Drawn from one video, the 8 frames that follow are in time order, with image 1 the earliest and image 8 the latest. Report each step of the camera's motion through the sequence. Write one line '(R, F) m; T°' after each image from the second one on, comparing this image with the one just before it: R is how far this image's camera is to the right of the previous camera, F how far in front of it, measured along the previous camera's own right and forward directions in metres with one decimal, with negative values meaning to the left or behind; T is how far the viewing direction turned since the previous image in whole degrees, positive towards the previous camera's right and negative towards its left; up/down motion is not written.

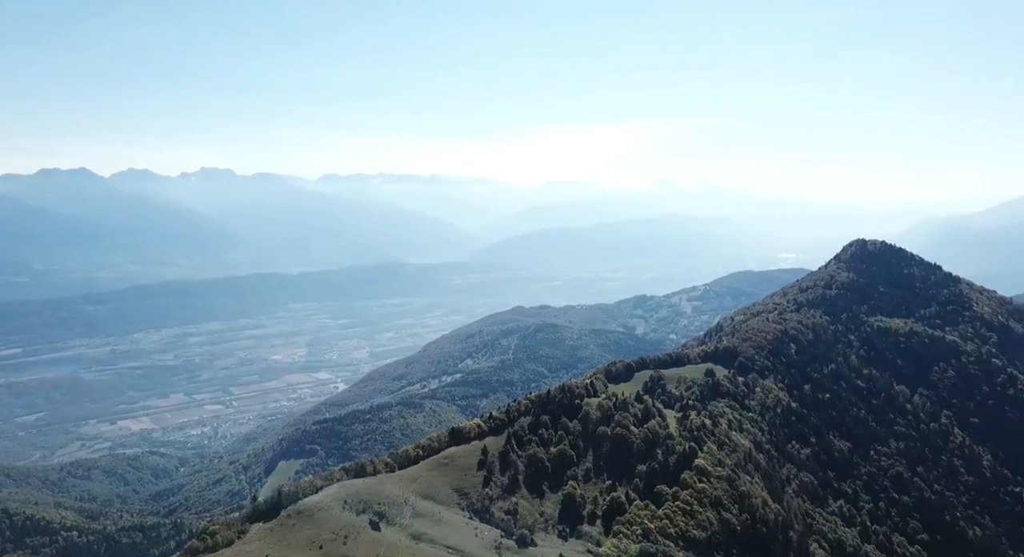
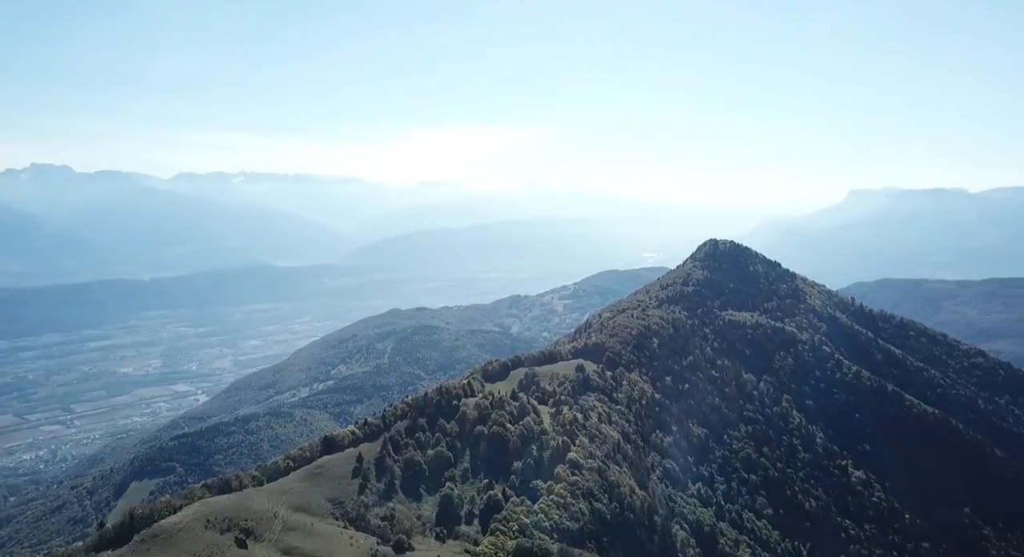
(-0.2, +1.3) m; +10°
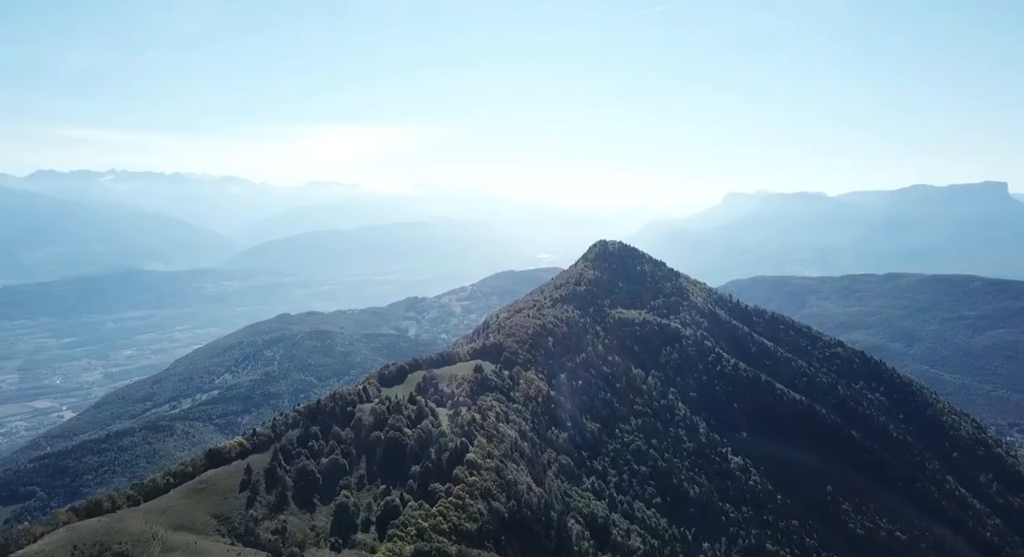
(-0.1, +1.3) m; +8°
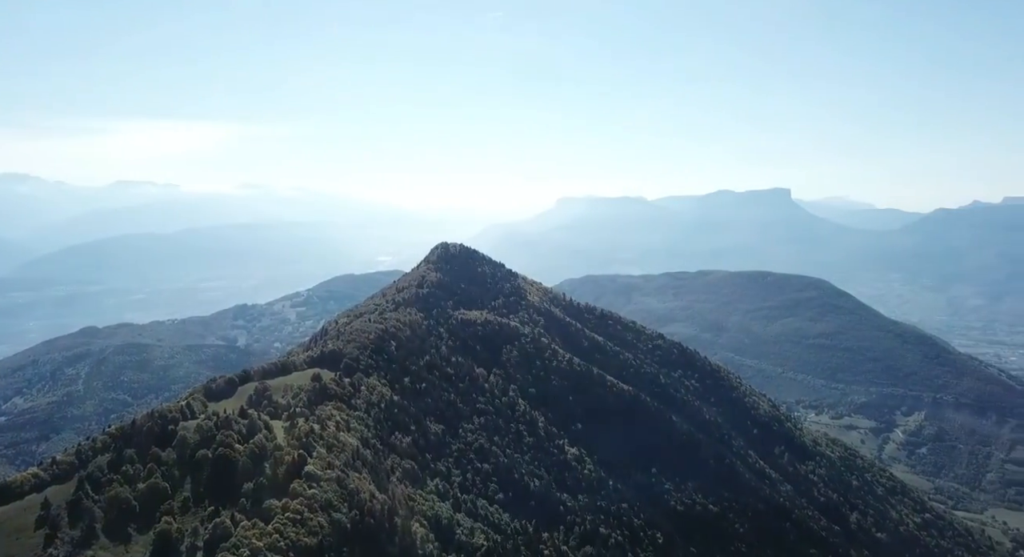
(+0.3, +2.1) m; +12°
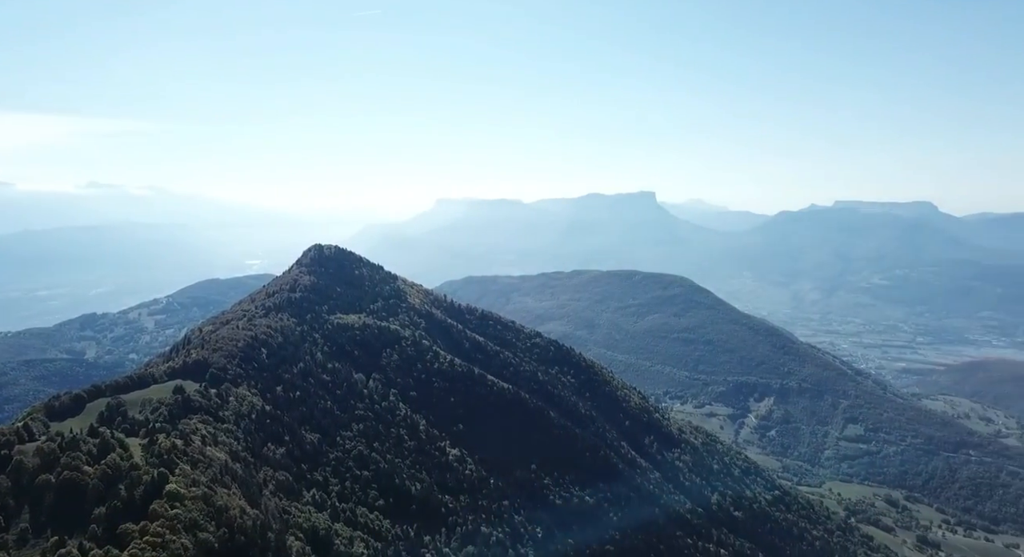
(0.0, +0.4) m; +9°
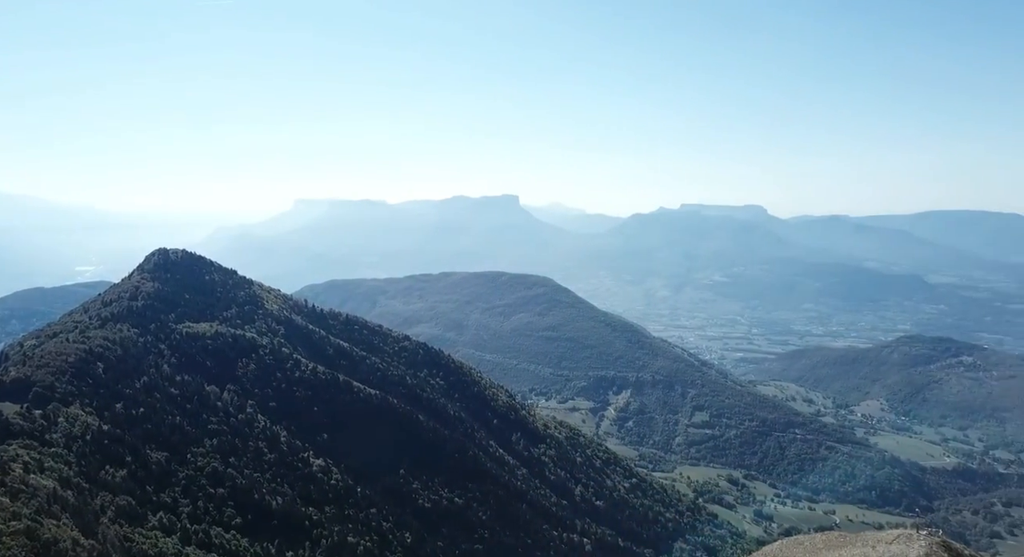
(+0.5, -0.3) m; +10°
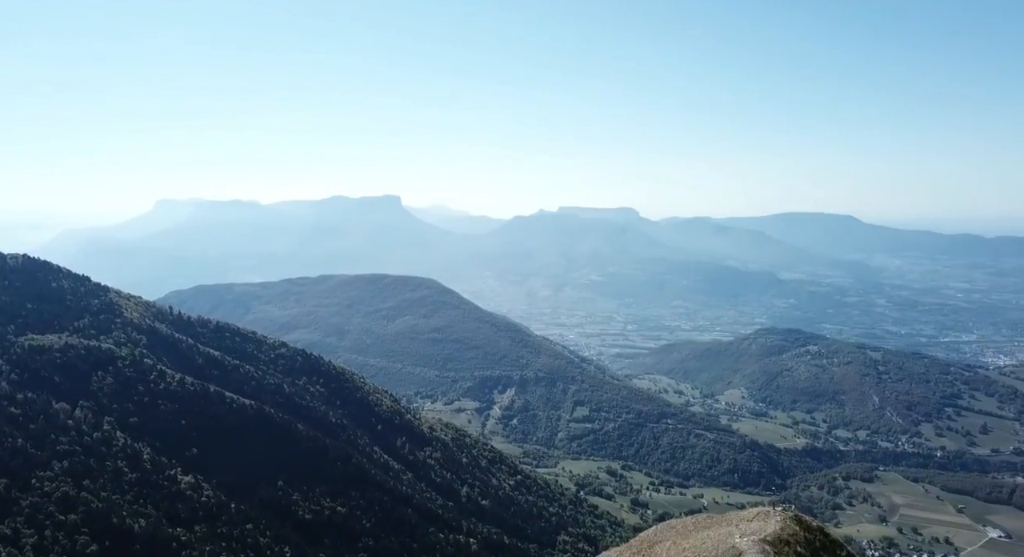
(+0.9, -1.1) m; +9°
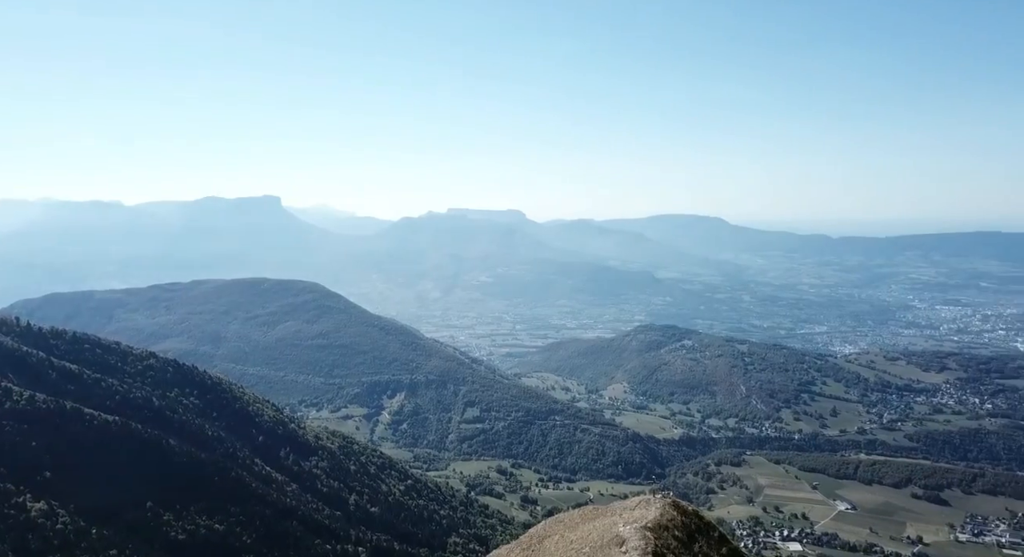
(+0.7, -0.5) m; +8°
